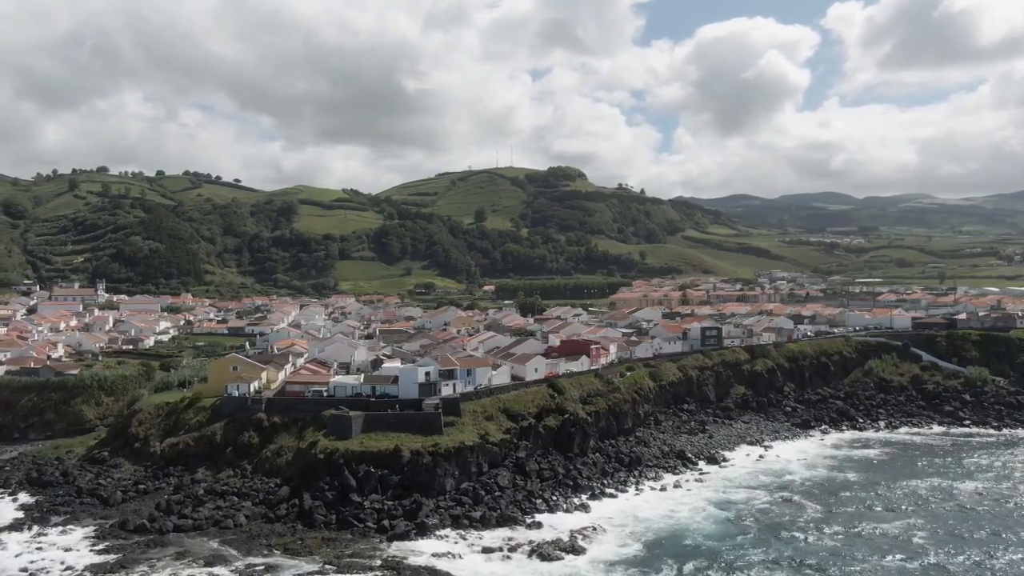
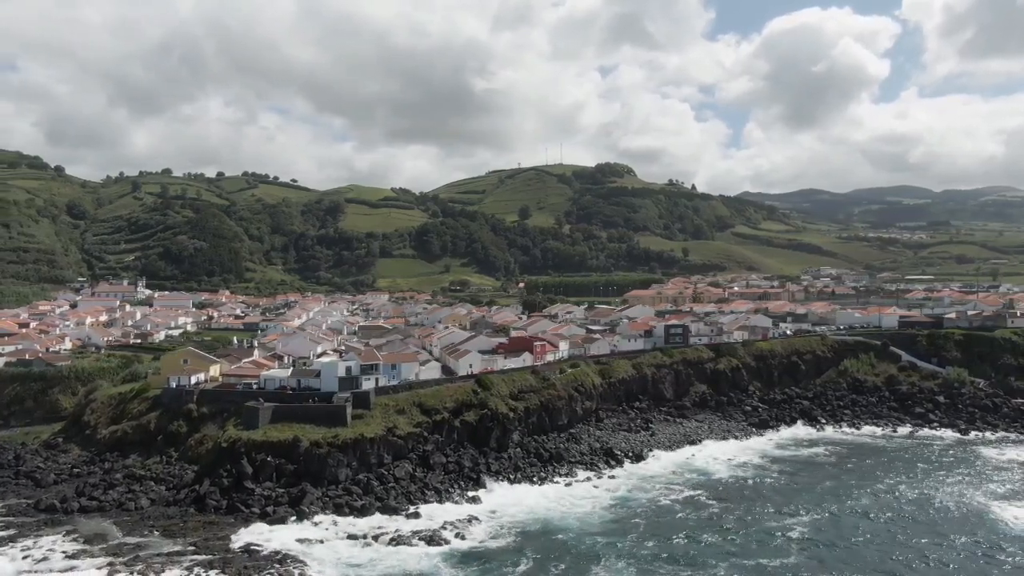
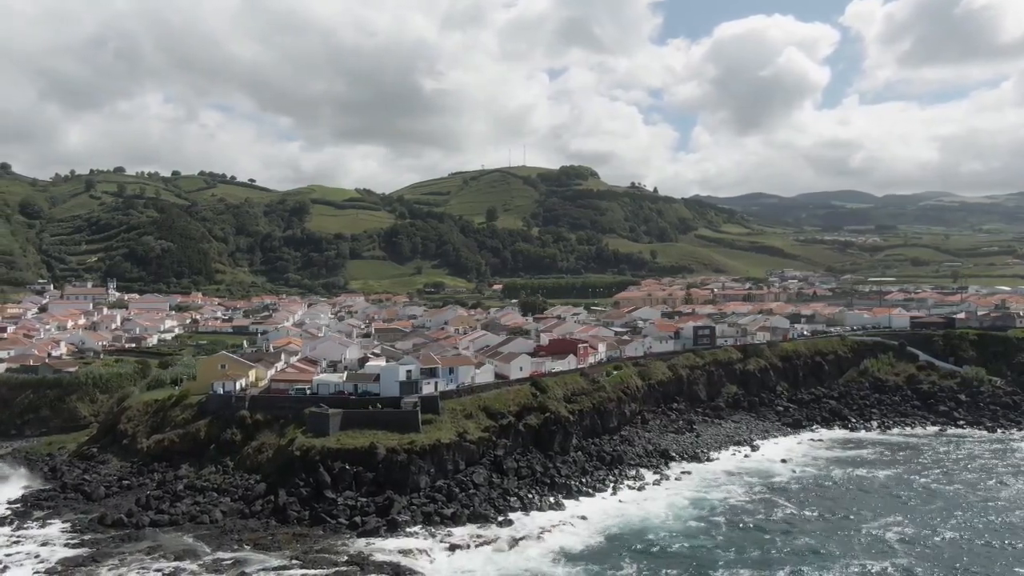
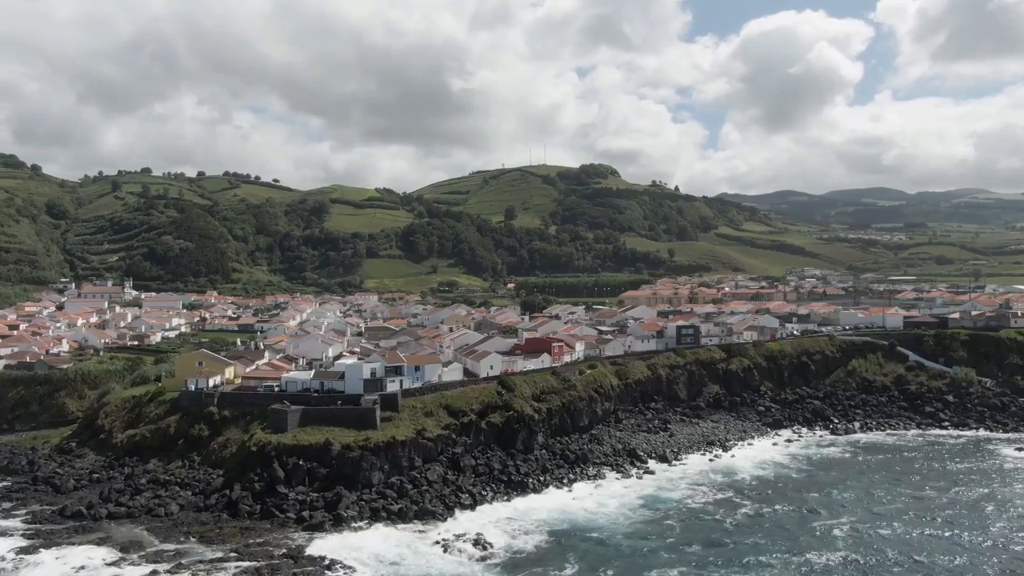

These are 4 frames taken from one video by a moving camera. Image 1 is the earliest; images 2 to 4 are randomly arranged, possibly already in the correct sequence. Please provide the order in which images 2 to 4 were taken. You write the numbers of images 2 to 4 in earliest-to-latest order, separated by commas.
3, 4, 2
